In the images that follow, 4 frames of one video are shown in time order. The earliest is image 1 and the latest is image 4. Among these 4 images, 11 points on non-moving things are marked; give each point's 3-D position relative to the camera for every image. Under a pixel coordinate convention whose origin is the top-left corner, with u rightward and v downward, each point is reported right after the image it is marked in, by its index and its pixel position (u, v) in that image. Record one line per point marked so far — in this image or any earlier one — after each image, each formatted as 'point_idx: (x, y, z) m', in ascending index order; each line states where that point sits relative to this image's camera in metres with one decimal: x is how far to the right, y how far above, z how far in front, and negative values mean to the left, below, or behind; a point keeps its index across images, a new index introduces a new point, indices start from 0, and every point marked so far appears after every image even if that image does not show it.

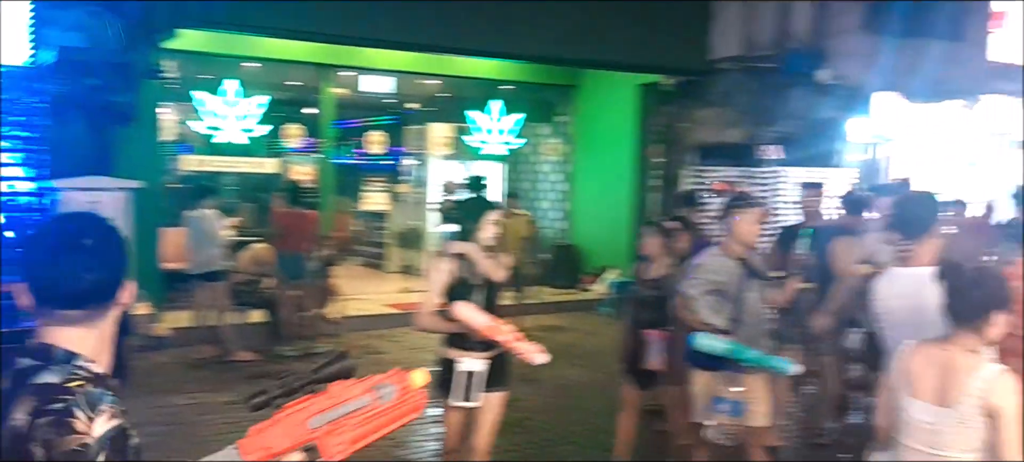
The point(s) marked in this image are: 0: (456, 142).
0: (-0.4, +0.6, +5.0) m
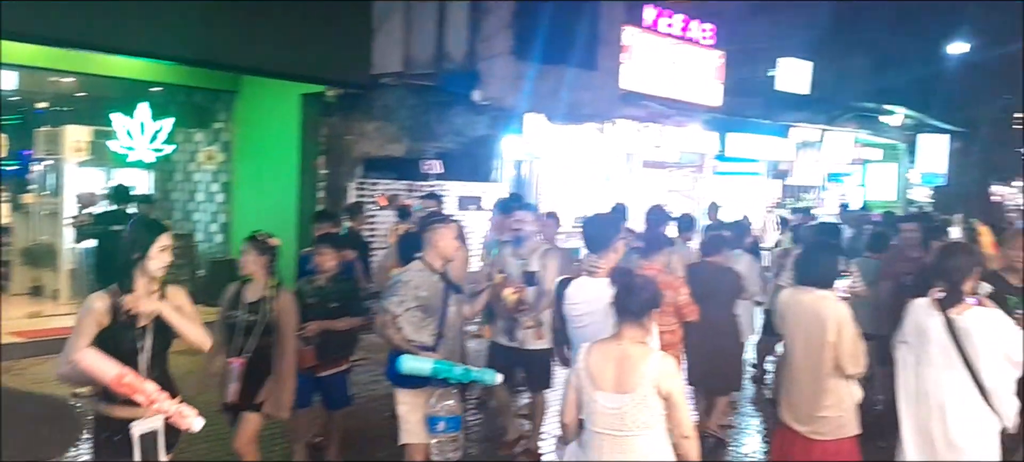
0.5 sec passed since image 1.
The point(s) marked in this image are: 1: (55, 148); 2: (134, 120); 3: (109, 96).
0: (-2.6, +0.5, +4.5) m
1: (-2.8, +0.5, +4.3) m
2: (-2.4, +0.8, +4.8) m
3: (-2.6, +0.9, +4.6) m
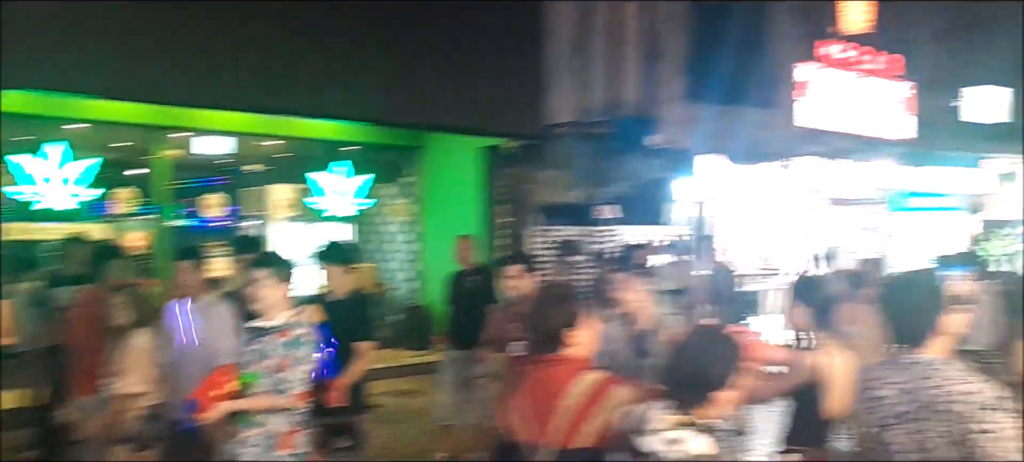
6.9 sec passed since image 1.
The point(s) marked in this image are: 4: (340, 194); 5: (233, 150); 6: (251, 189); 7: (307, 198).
0: (-1.4, +0.2, +4.9) m
1: (-1.6, +0.2, +4.7) m
2: (-1.3, +0.4, +5.2) m
3: (-1.4, +0.5, +5.1) m
4: (-1.2, +0.3, +5.3) m
5: (-1.8, +0.5, +4.8) m
6: (-1.7, +0.3, +4.7) m
7: (-1.4, +0.2, +5.0) m
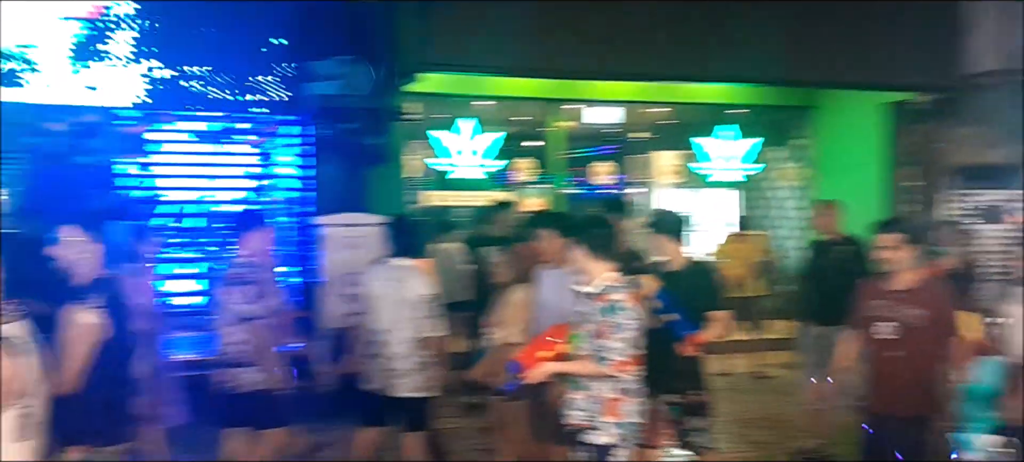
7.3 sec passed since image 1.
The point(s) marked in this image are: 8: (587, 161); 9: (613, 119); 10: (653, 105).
0: (+1.2, +0.4, +5.0) m
1: (+0.9, +0.4, +4.9) m
2: (+1.5, +0.7, +5.2) m
3: (+1.3, +0.8, +5.1) m
4: (+1.5, +0.5, +5.3) m
5: (+0.8, +0.8, +5.0) m
6: (+0.9, +0.5, +4.8) m
7: (+1.3, +0.5, +5.1) m
8: (+0.5, +0.5, +4.8) m
9: (+0.7, +0.8, +4.9) m
10: (+1.0, +0.9, +5.0) m
